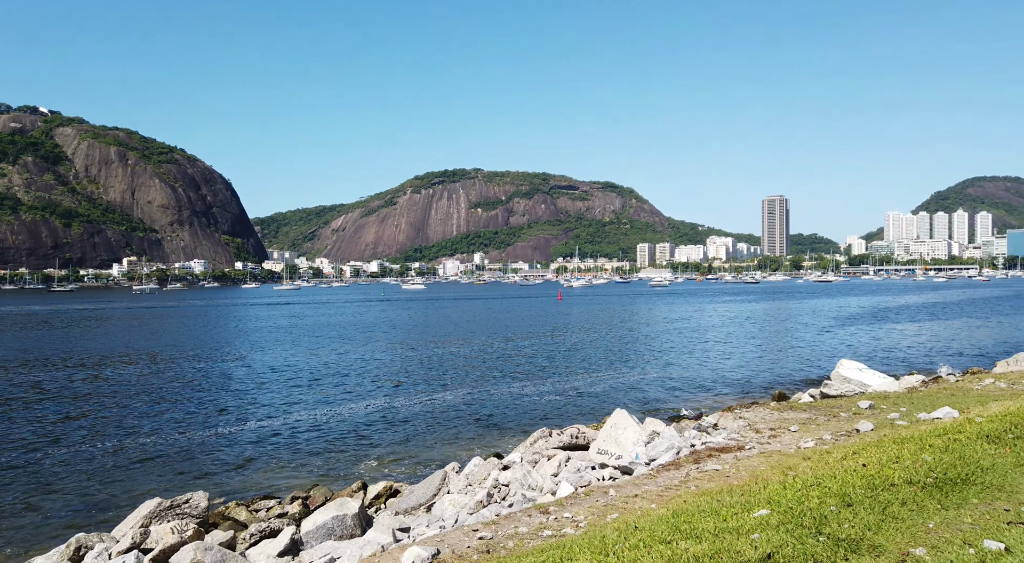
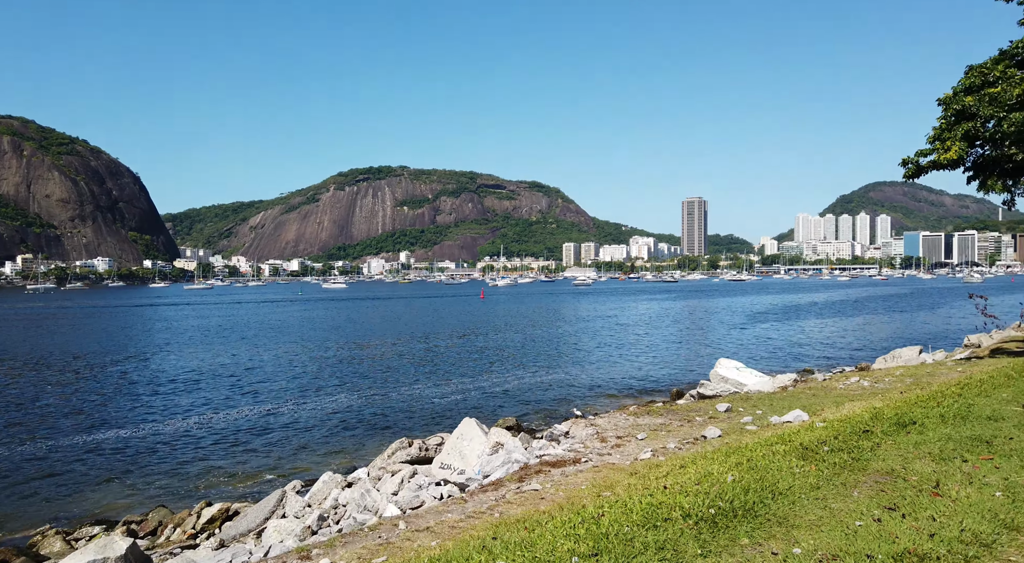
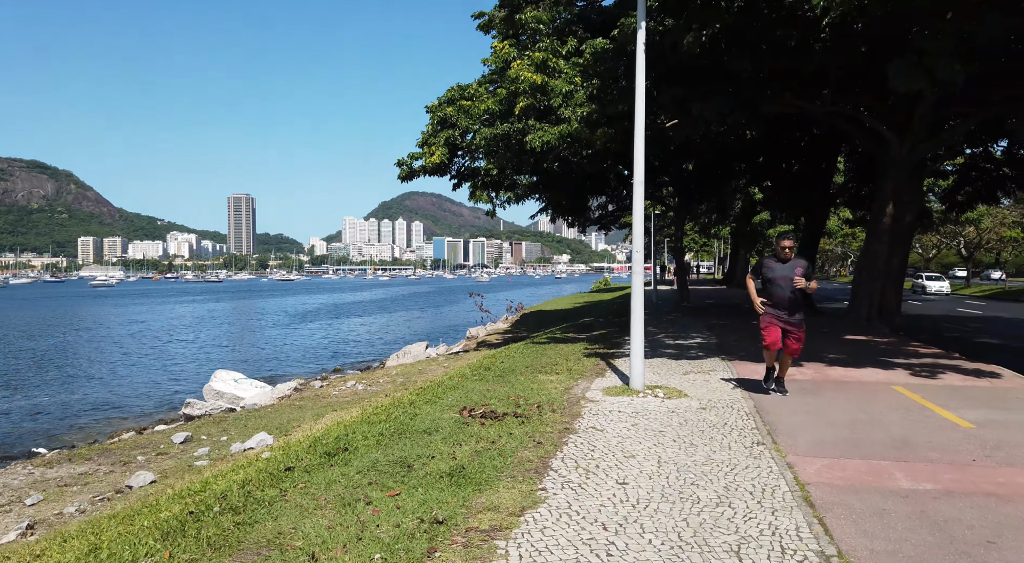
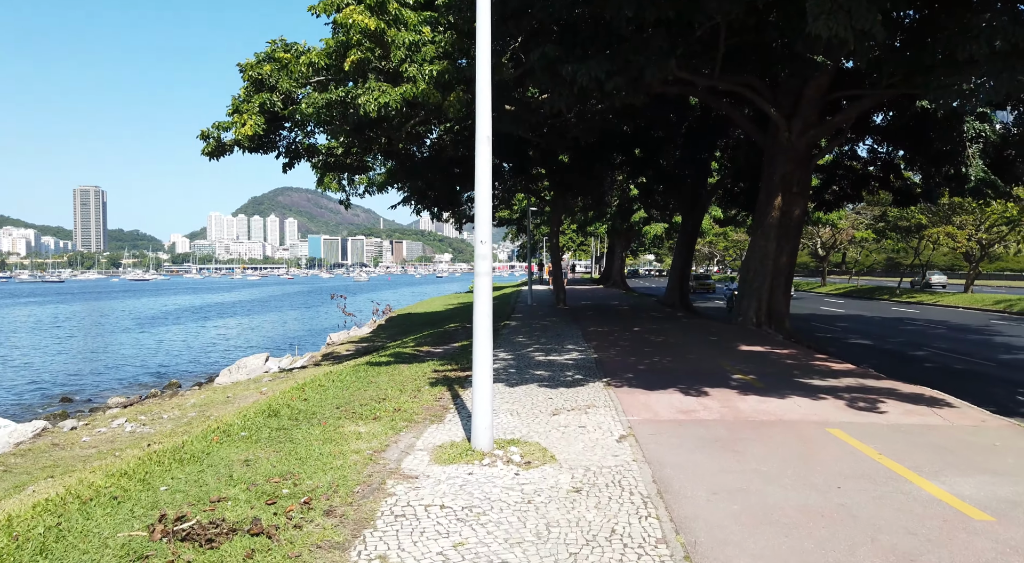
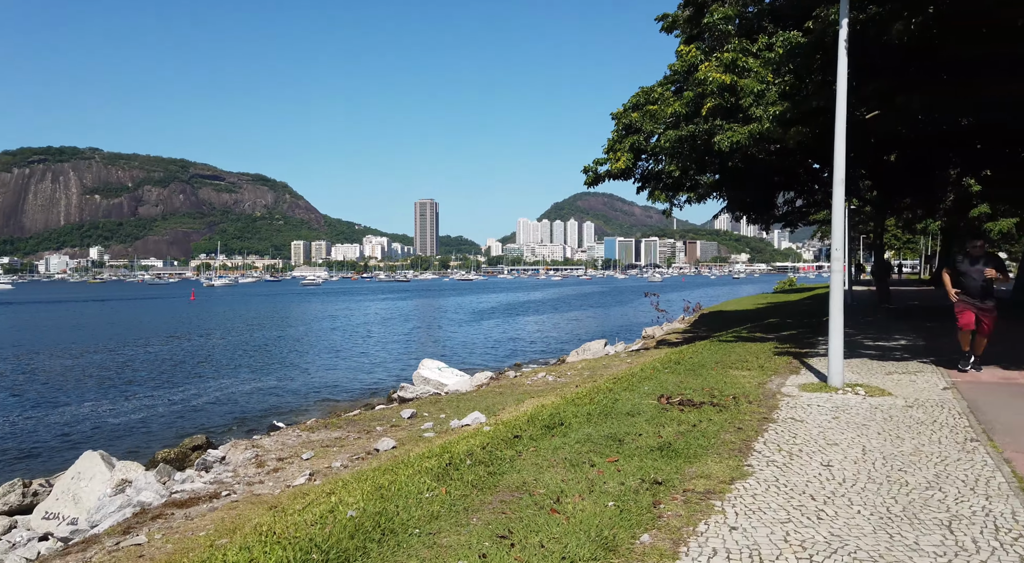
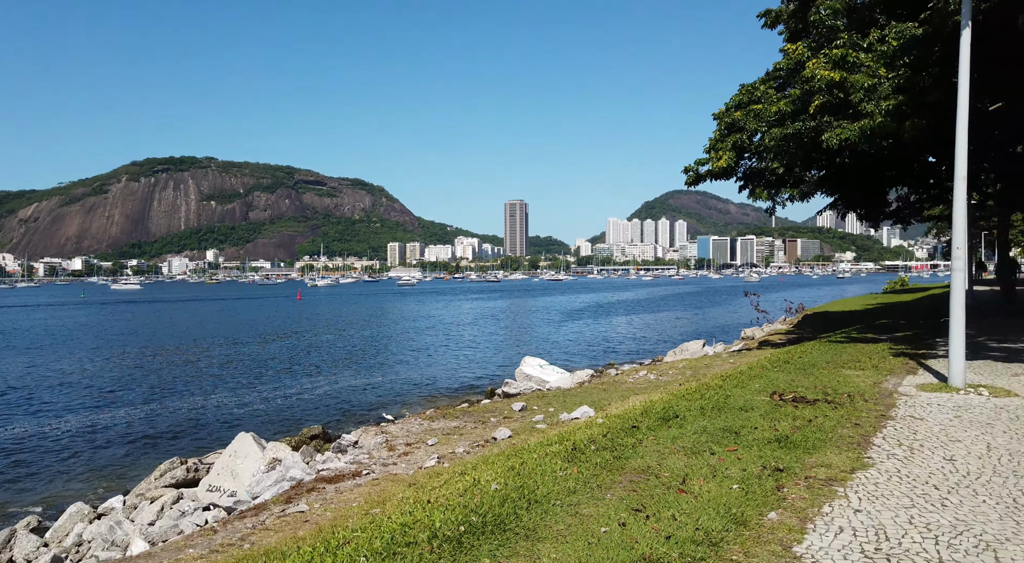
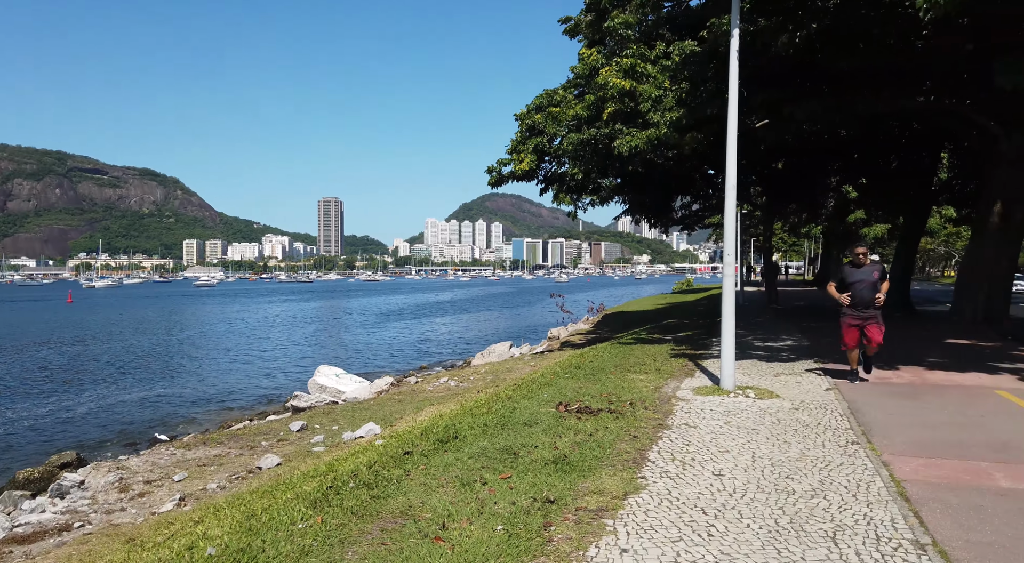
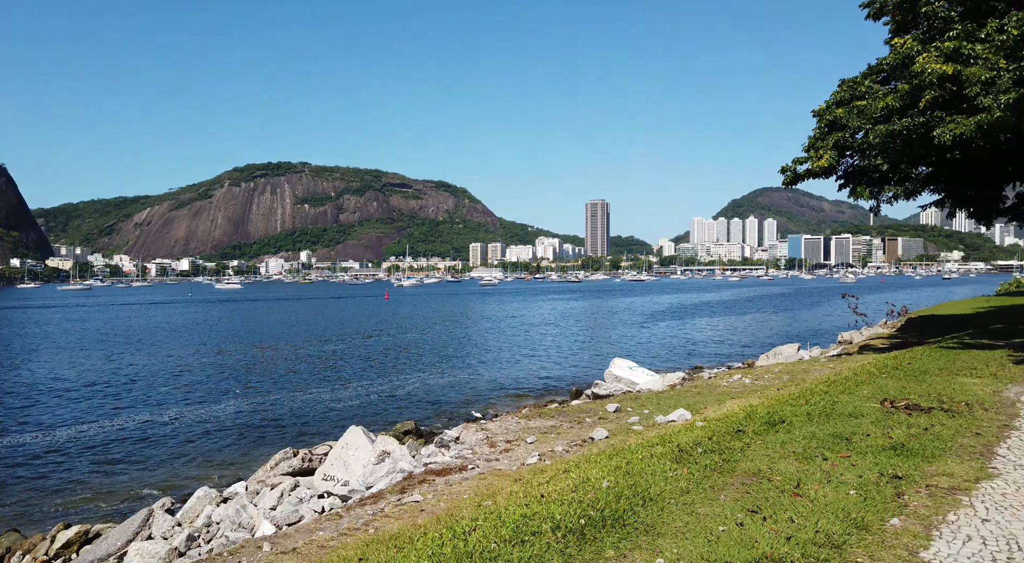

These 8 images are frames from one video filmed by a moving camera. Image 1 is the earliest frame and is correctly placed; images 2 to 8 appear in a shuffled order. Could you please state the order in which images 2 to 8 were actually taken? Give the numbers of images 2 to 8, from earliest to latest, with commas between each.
2, 8, 6, 5, 7, 3, 4
